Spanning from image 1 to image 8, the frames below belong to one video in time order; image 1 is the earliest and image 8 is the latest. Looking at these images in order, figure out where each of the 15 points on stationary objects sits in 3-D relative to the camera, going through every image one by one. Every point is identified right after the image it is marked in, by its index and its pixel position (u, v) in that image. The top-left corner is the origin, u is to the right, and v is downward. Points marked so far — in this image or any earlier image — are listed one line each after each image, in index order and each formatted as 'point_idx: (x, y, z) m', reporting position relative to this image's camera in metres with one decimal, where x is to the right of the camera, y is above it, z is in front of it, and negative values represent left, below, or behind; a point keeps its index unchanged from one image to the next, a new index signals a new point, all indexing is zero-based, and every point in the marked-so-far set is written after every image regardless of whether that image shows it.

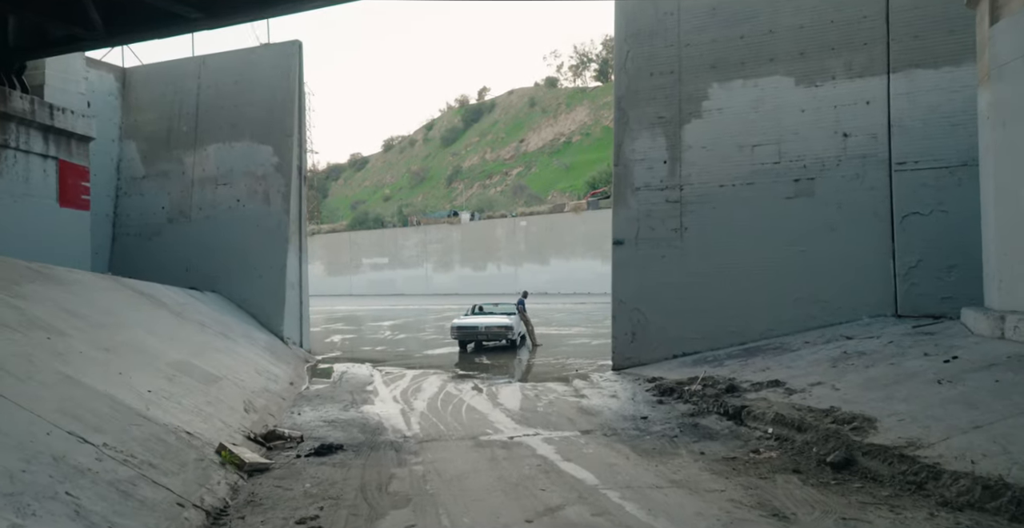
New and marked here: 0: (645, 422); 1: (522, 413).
0: (+1.8, -2.1, +10.7) m
1: (+0.2, -2.2, +11.7) m
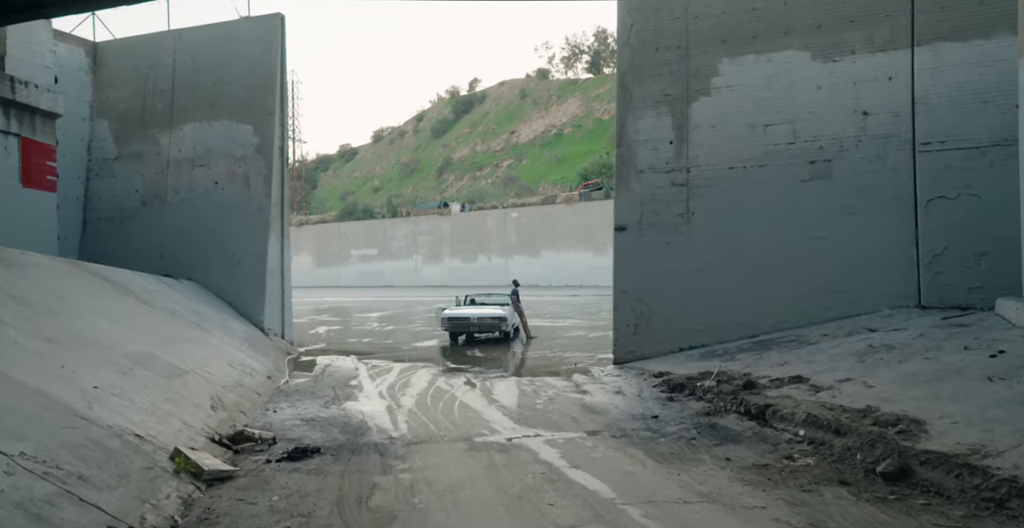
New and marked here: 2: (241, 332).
0: (+1.7, -1.9, +9.6) m
1: (+0.1, -2.0, +10.7) m
2: (-5.6, -1.4, +16.7) m
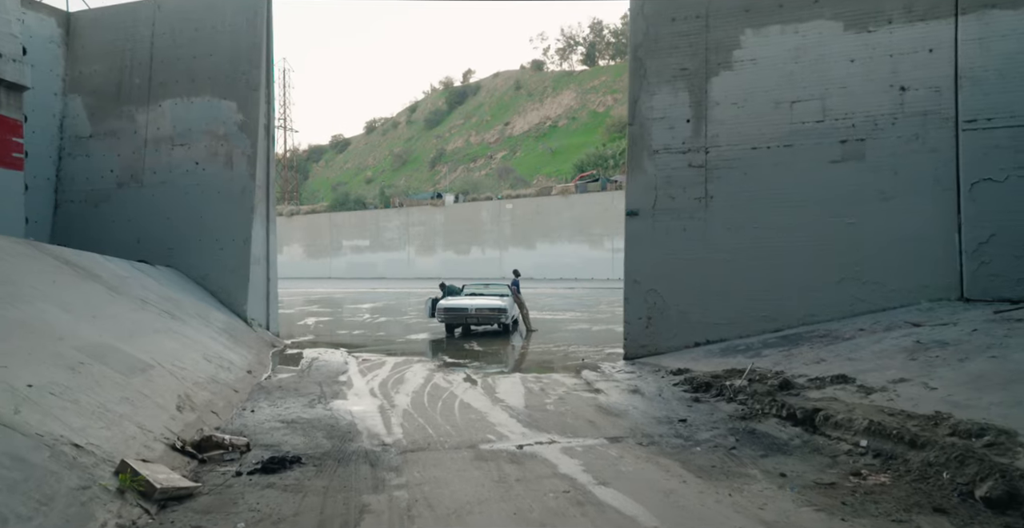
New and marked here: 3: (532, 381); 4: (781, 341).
0: (+1.8, -1.7, +8.5) m
1: (+0.2, -1.8, +9.5) m
2: (-5.6, -1.1, +15.4) m
3: (+0.3, -1.8, +11.9) m
4: (+4.2, -1.2, +12.4) m
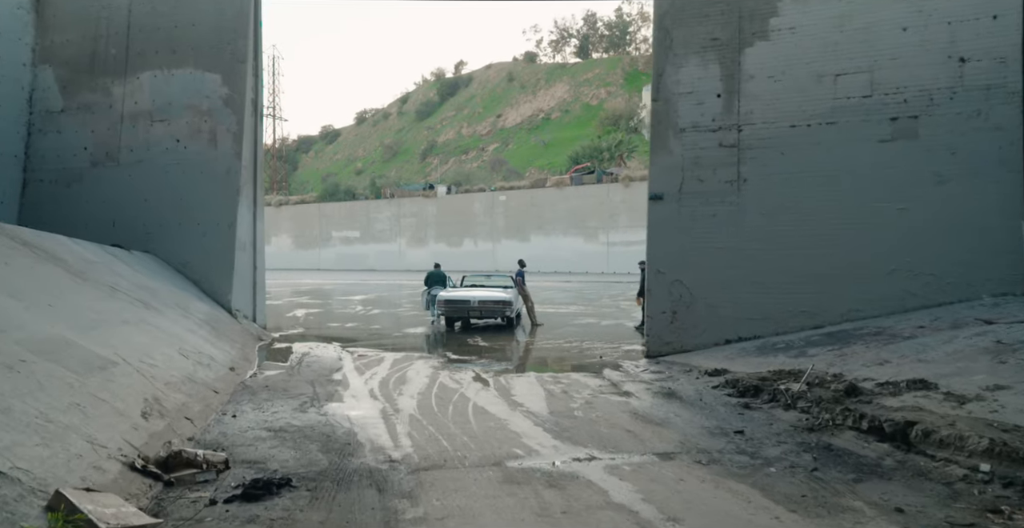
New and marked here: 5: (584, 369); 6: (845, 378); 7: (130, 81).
0: (+2.1, -1.6, +7.2) m
1: (+0.5, -1.6, +8.2) m
2: (-5.4, -0.9, +14.0) m
3: (+0.5, -1.6, +10.6) m
4: (+4.4, -1.0, +11.2) m
5: (+1.1, -1.6, +12.5) m
6: (+3.6, -1.2, +8.7) m
7: (-8.1, +3.9, +17.0) m
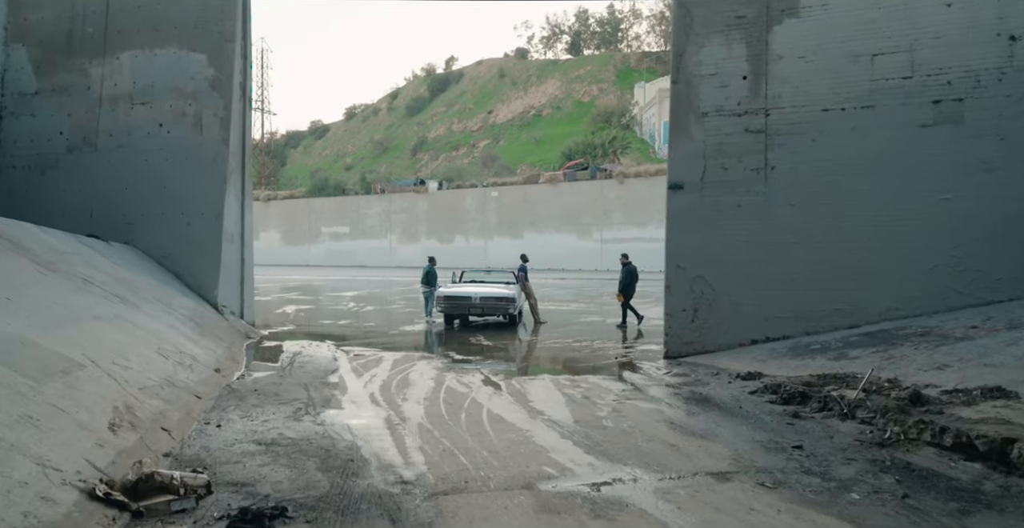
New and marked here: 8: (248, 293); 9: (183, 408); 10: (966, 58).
0: (+2.3, -1.5, +6.3) m
1: (+0.7, -1.5, +7.3) m
2: (-5.3, -0.7, +13.0) m
3: (+0.7, -1.5, +9.6) m
4: (+4.6, -1.0, +10.3) m
5: (+1.3, -1.5, +11.5) m
6: (+3.8, -1.2, +7.8) m
7: (-8.0, +4.0, +15.9) m
8: (-5.5, -0.6, +16.8) m
9: (-3.1, -1.3, +7.5) m
10: (+6.2, +2.8, +10.9) m
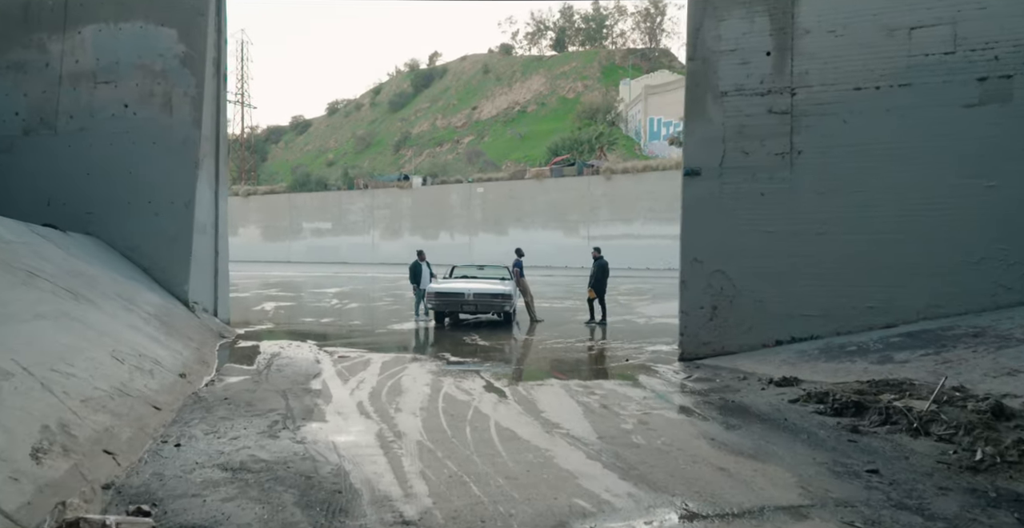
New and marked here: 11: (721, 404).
0: (+2.5, -1.4, +5.2) m
1: (+0.8, -1.4, +6.2) m
2: (-5.3, -0.6, +11.8) m
3: (+0.8, -1.4, +8.5) m
4: (+4.6, -0.9, +9.3) m
5: (+1.3, -1.4, +10.4) m
6: (+3.9, -1.1, +6.7) m
7: (-8.1, +4.2, +14.6) m
8: (-5.6, -0.5, +15.5) m
9: (-3.0, -1.3, +6.3) m
10: (+6.3, +2.9, +9.9) m
11: (+2.1, -1.4, +8.0) m
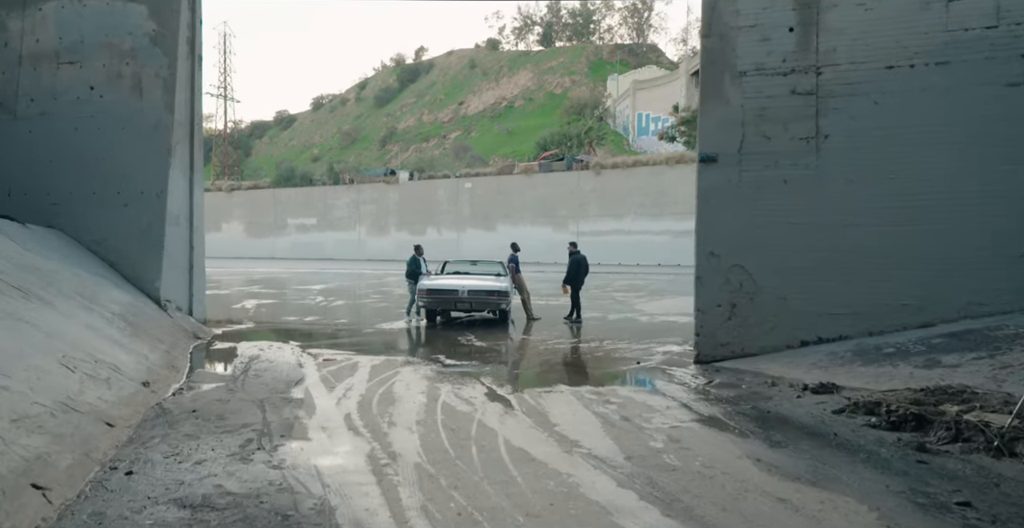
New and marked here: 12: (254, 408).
0: (+2.6, -1.4, +4.3) m
1: (+0.9, -1.4, +5.2) m
2: (-5.3, -0.6, +10.8) m
3: (+0.8, -1.3, +7.6) m
4: (+4.7, -0.8, +8.4) m
5: (+1.3, -1.4, +9.5) m
6: (+4.0, -1.0, +5.9) m
7: (-8.1, +4.3, +13.5) m
8: (-5.7, -0.4, +14.5) m
9: (-2.9, -1.2, +5.3) m
10: (+6.3, +3.0, +9.1) m
11: (+2.1, -1.3, +7.1) m
12: (-2.3, -1.3, +7.3) m
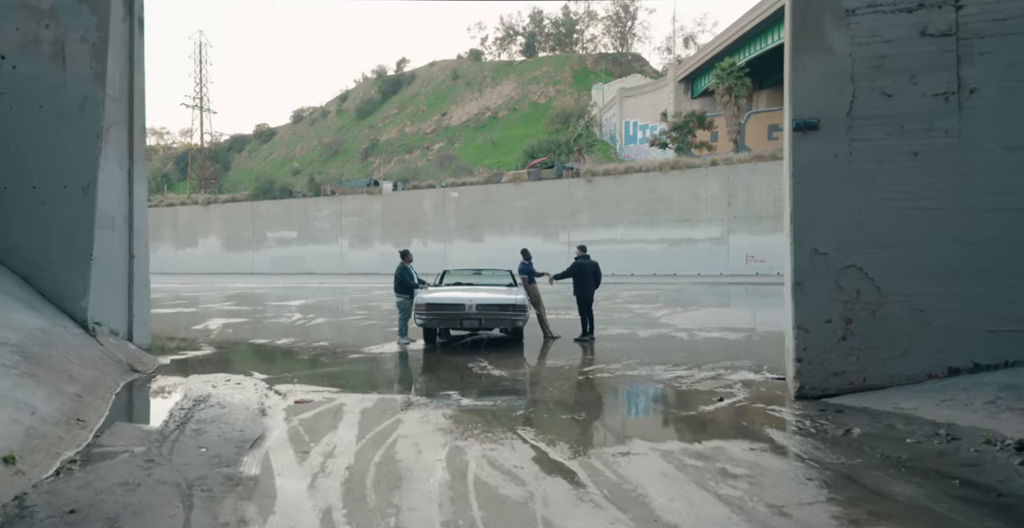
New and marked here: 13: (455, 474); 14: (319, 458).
0: (+3.1, -1.3, +1.7) m
1: (+1.4, -1.3, +2.5) m
2: (-4.9, -0.7, +7.9) m
3: (+1.3, -1.3, +4.9) m
4: (+5.1, -0.8, +5.8) m
5: (+1.7, -1.4, +6.8) m
6: (+4.5, -0.9, +3.2) m
7: (-7.9, +4.1, +10.7) m
8: (-5.4, -0.6, +11.7) m
9: (-2.4, -1.2, +2.5) m
10: (+6.6, +3.0, +6.6) m
11: (+2.6, -1.3, +4.4) m
12: (-1.9, -1.3, +4.5) m
13: (-0.4, -1.3, +5.1) m
14: (-1.3, -1.3, +5.5) m
